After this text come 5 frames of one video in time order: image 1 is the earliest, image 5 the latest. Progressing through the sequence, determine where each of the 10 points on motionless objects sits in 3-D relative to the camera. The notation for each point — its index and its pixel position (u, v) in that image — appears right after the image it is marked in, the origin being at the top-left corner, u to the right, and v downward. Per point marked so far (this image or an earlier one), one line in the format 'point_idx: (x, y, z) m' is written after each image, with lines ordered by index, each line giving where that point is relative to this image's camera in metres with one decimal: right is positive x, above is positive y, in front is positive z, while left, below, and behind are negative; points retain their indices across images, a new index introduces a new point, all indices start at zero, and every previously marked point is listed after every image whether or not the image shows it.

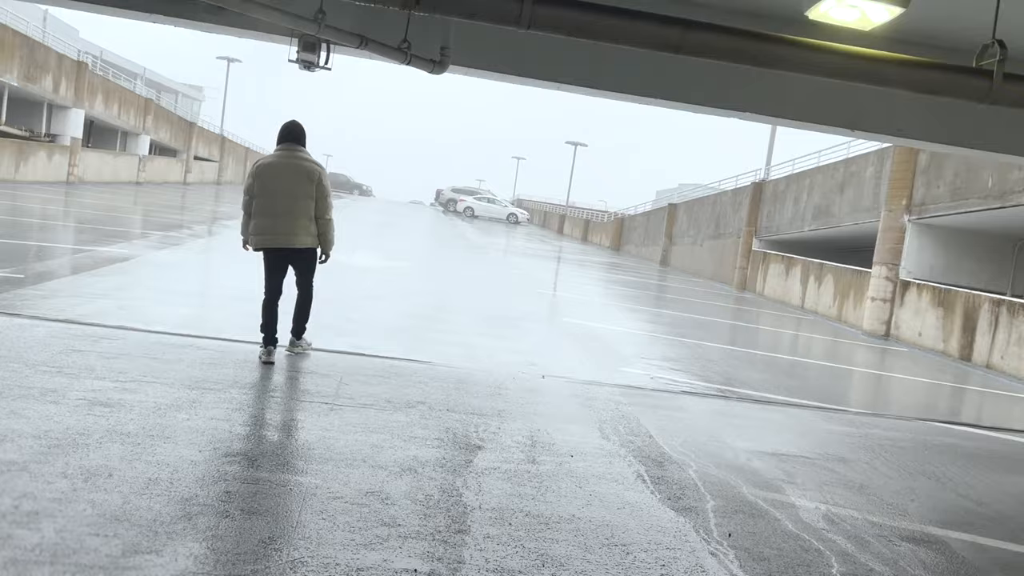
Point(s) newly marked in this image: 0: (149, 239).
0: (-6.7, +0.9, +15.0) m
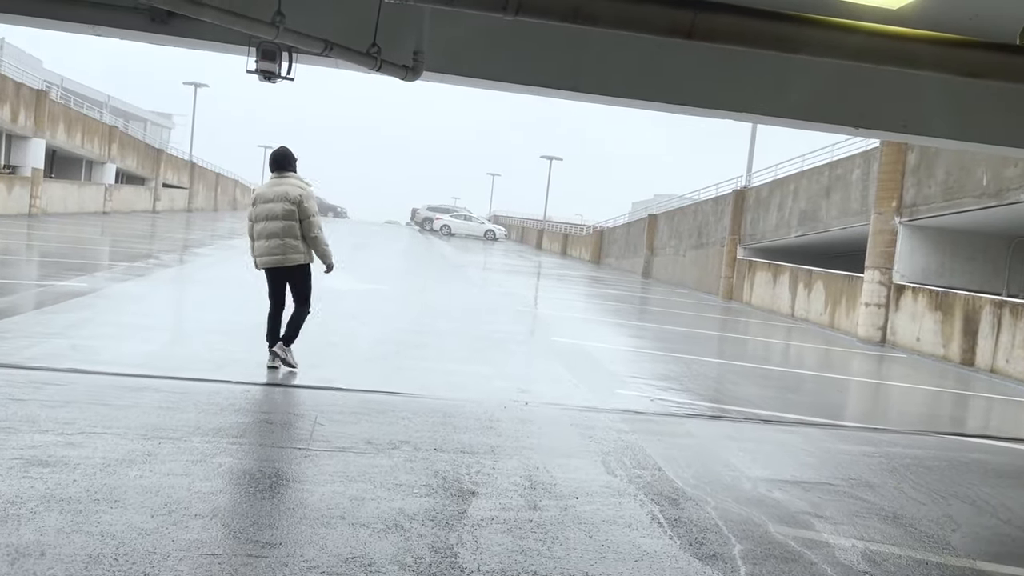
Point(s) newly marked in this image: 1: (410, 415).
0: (-7.1, +0.3, +14.3) m
1: (-0.7, -0.9, +5.9) m
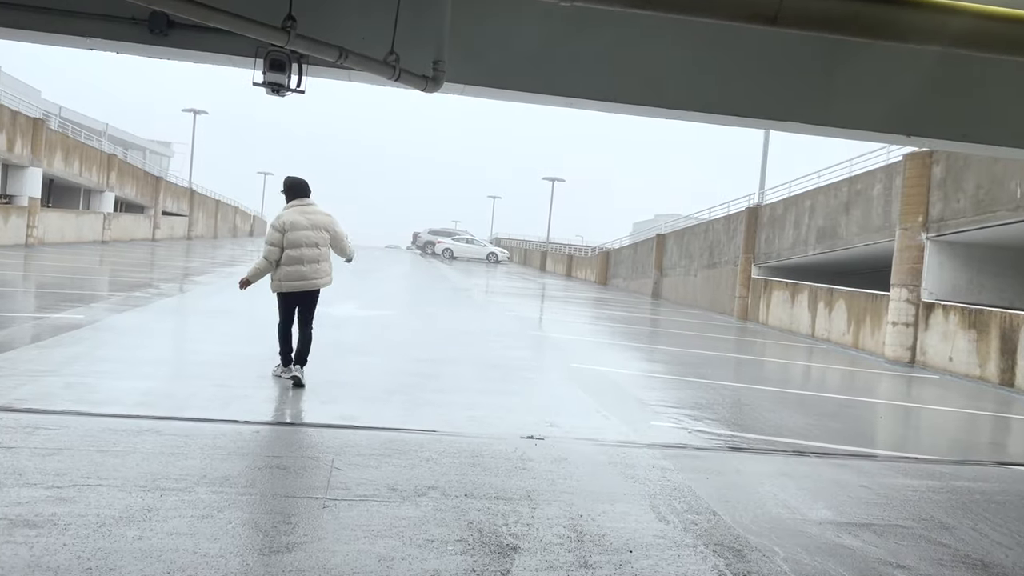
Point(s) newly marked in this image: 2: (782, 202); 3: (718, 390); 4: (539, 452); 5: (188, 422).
0: (-6.9, -0.2, +13.8) m
1: (-0.5, -1.1, +5.4) m
2: (+6.1, +1.9, +18.2) m
3: (+2.6, -1.3, +10.1) m
4: (+0.2, -1.2, +5.7) m
5: (-2.3, -0.9, +5.7) m
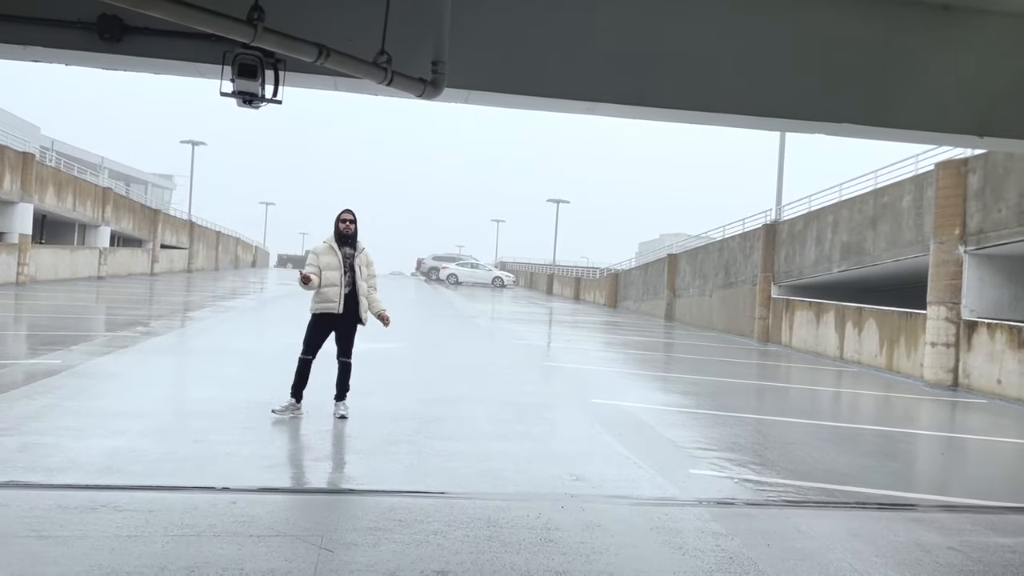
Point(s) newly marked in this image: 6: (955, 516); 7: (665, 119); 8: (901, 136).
0: (-6.7, -0.9, +13.0) m
1: (-0.4, -1.4, +4.6) m
2: (+6.2, +1.5, +17.4) m
3: (+2.8, -1.6, +9.3) m
4: (+0.3, -1.4, +4.8) m
5: (-2.2, -1.2, +4.9) m
6: (+3.0, -1.5, +5.5) m
7: (+1.4, +1.5, +7.5) m
8: (+3.6, +1.3, +7.5) m
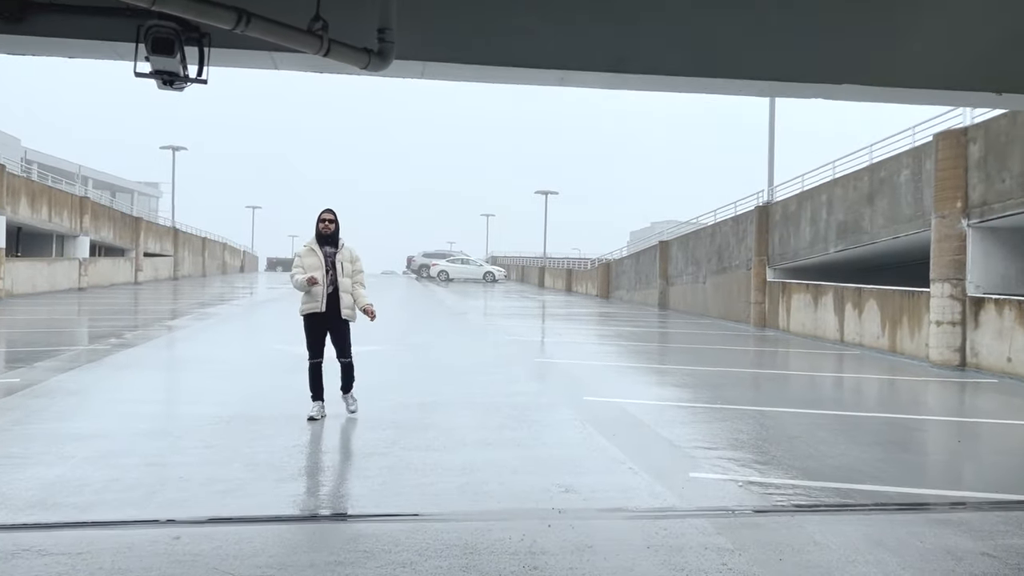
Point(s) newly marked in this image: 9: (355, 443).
0: (-6.9, -1.0, +12.4) m
1: (-0.5, -1.3, +4.0) m
2: (+5.9, +1.9, +16.9) m
3: (+2.6, -1.4, +8.8) m
4: (+0.2, -1.3, +4.3) m
5: (-2.3, -1.3, +4.3) m
6: (+2.9, -1.4, +5.0) m
7: (+1.2, +1.6, +7.0) m
8: (+3.4, +1.5, +7.0) m
9: (-1.3, -1.3, +6.6) m
